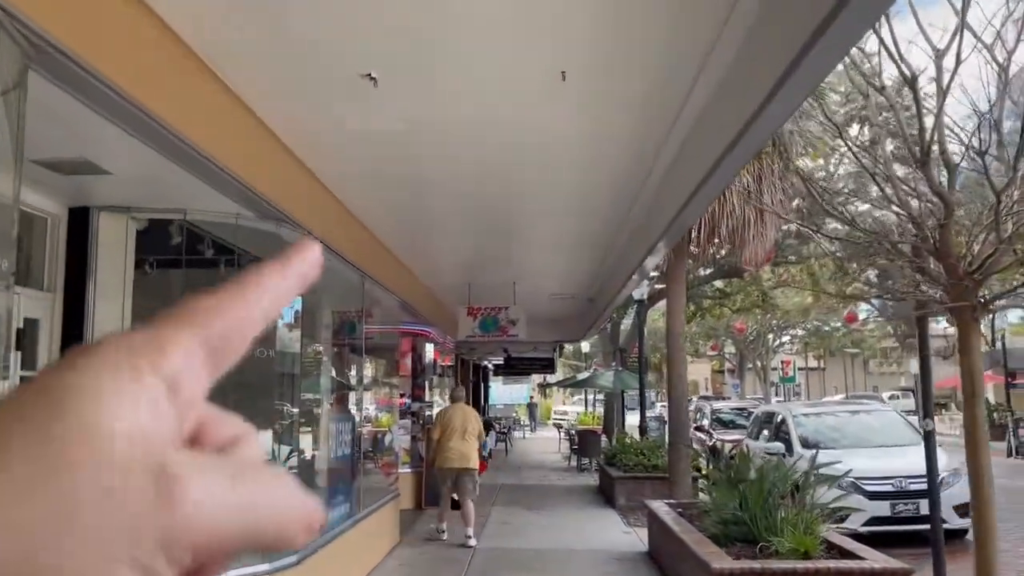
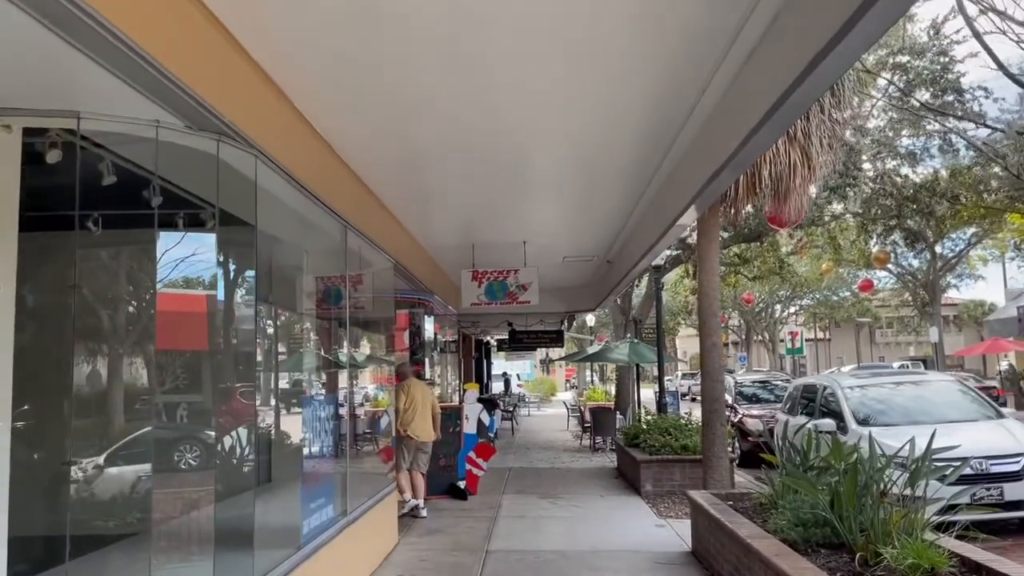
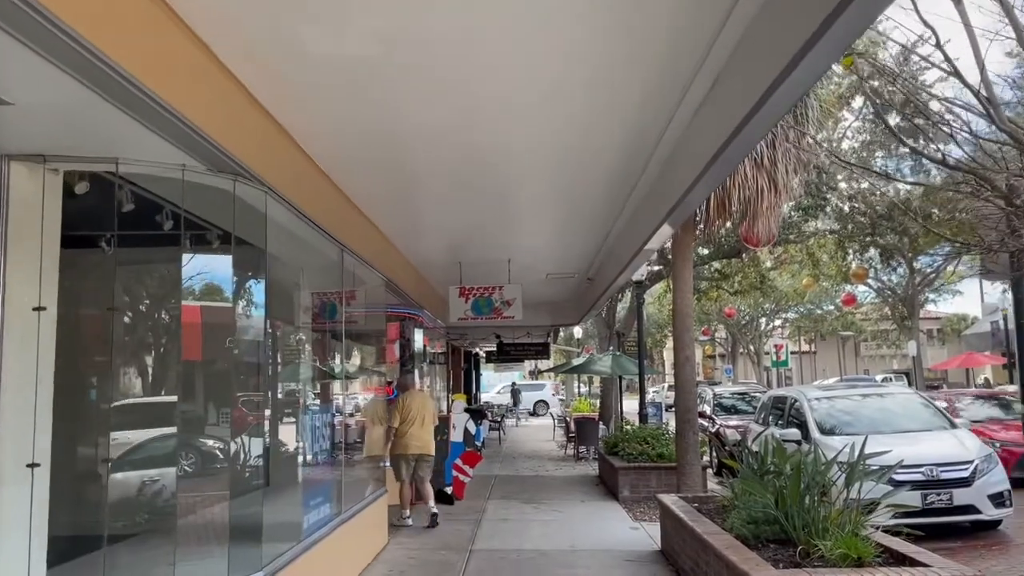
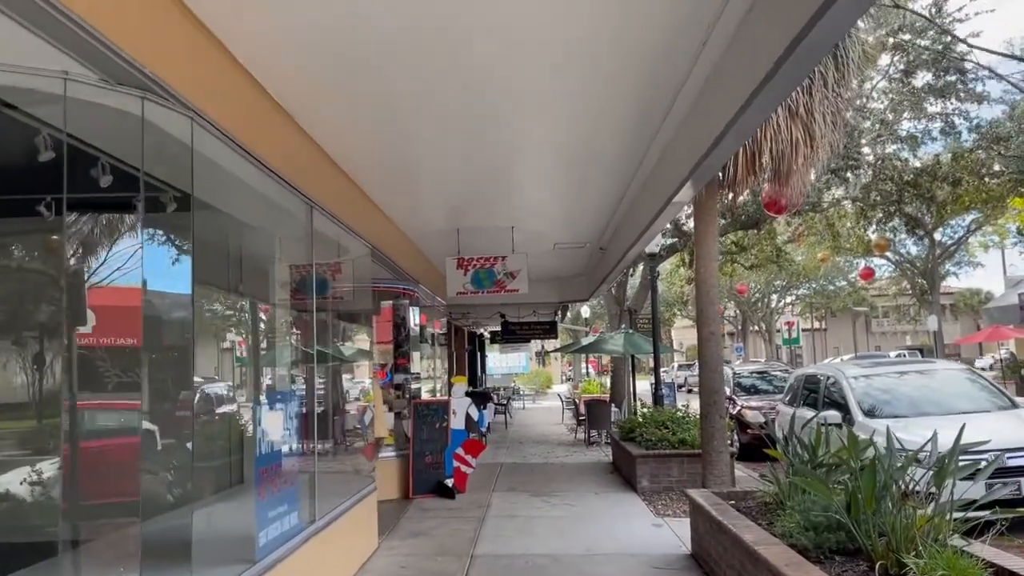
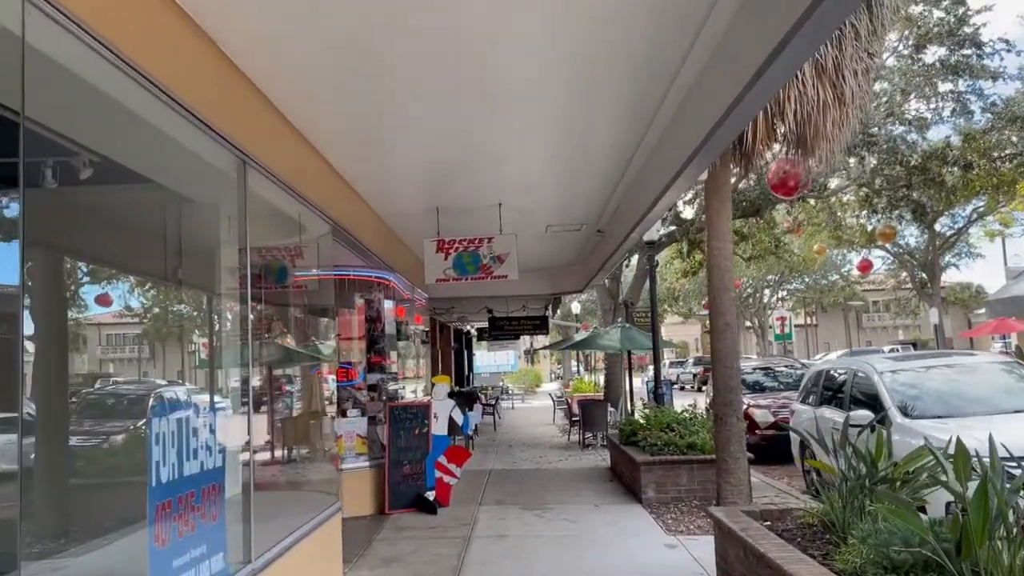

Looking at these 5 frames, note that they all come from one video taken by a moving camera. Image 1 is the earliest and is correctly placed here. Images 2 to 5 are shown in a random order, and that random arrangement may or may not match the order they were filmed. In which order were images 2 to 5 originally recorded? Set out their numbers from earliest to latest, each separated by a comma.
3, 2, 4, 5
